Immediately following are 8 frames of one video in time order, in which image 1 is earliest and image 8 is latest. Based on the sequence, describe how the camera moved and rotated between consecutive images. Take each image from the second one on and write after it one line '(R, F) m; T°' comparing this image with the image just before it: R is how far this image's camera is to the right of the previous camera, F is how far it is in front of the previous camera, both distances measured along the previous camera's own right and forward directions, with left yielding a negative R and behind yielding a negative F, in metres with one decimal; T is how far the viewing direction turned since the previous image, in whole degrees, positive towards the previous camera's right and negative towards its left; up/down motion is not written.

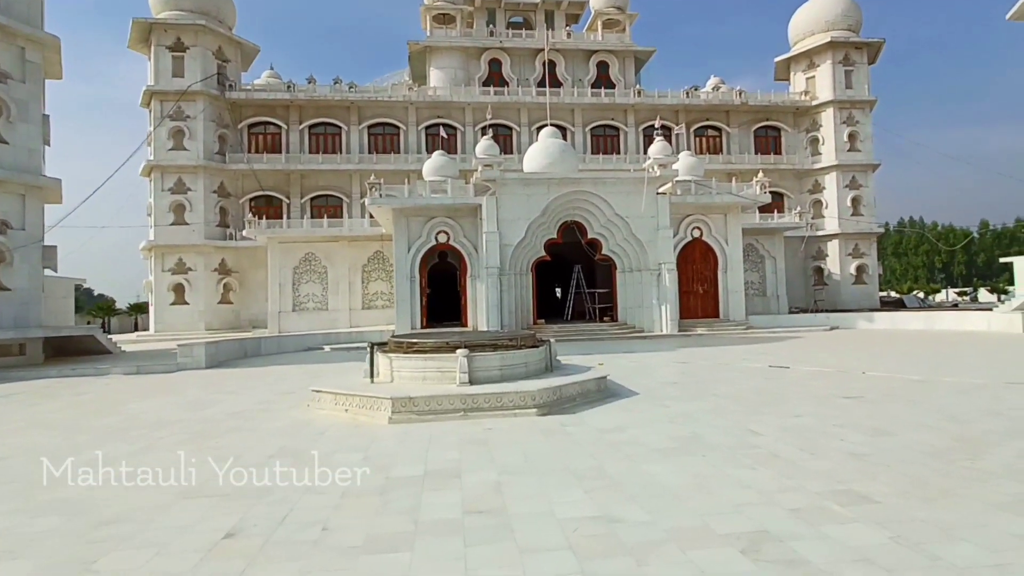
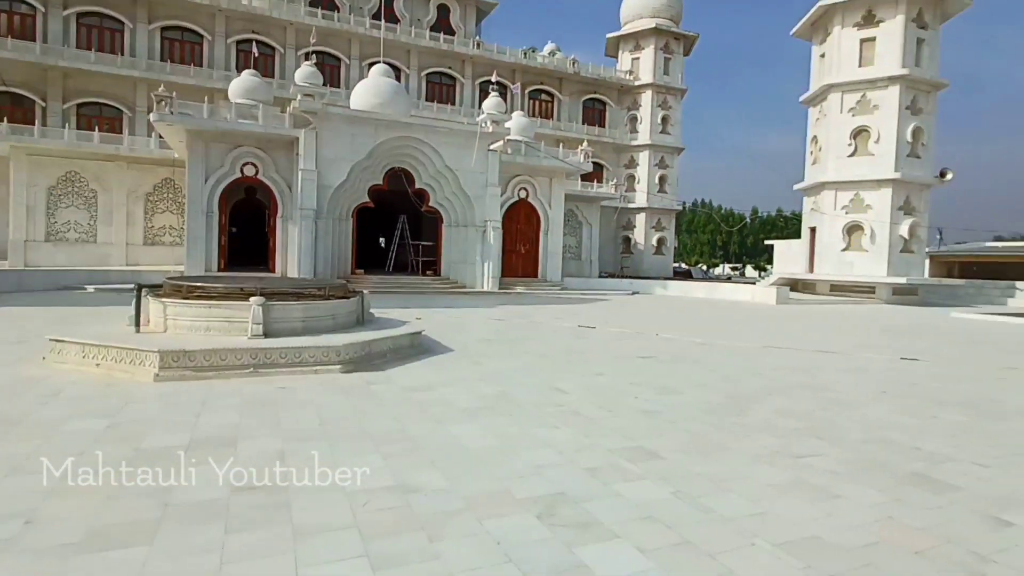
(+0.2, +0.4) m; +17°
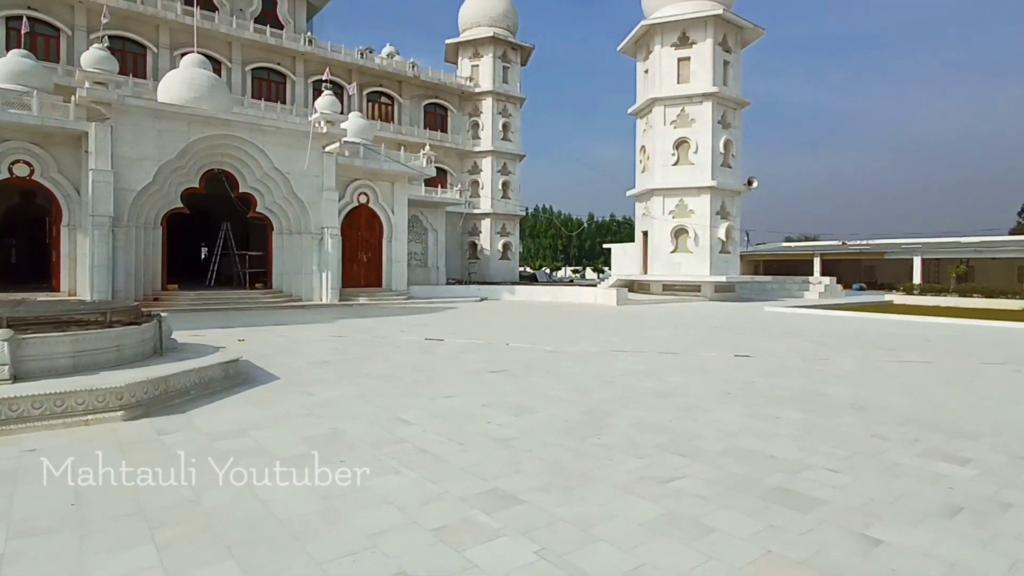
(+0.1, +0.6) m; +15°
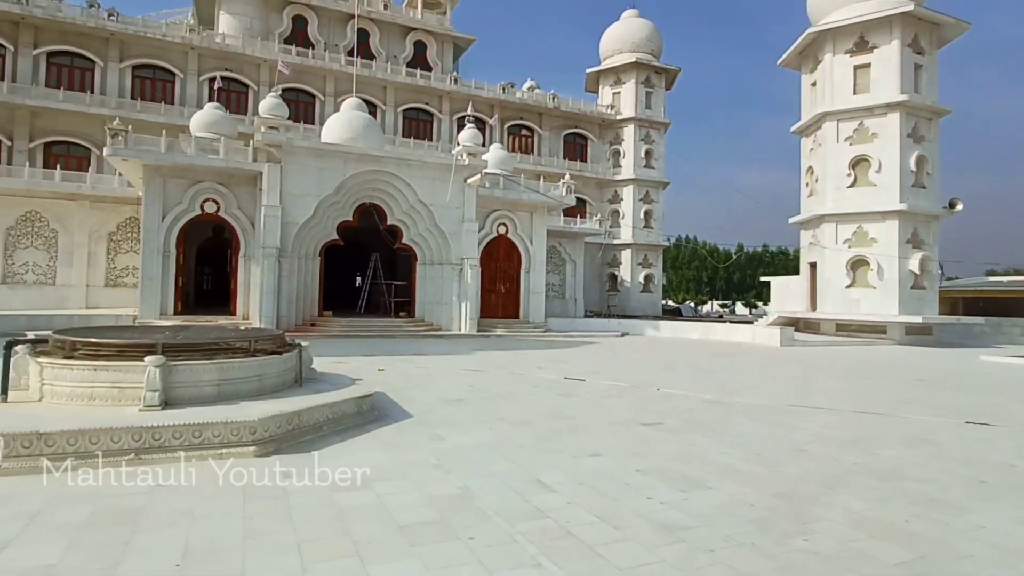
(-0.2, +0.7) m; -13°
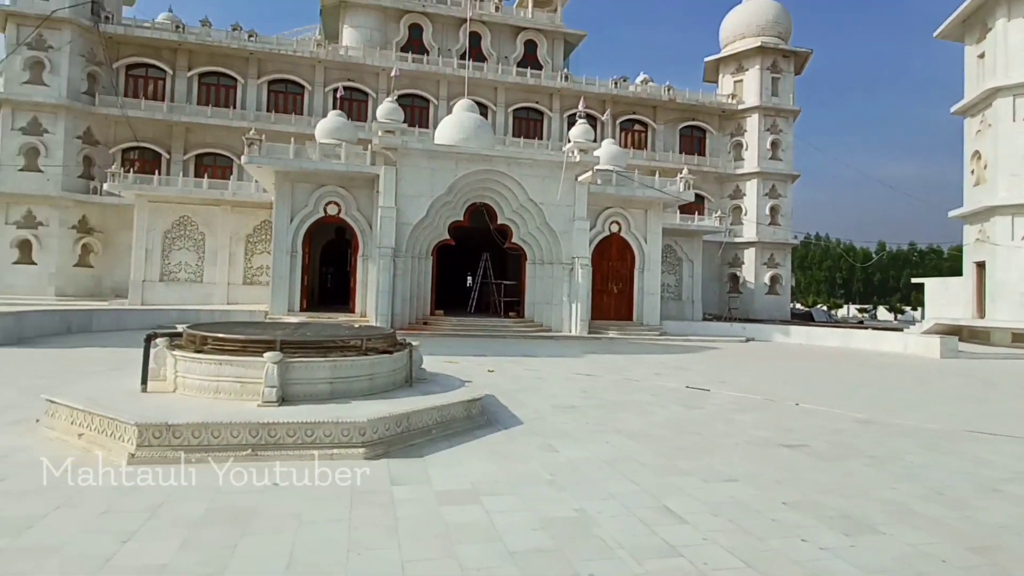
(-0.1, +0.4) m; -11°
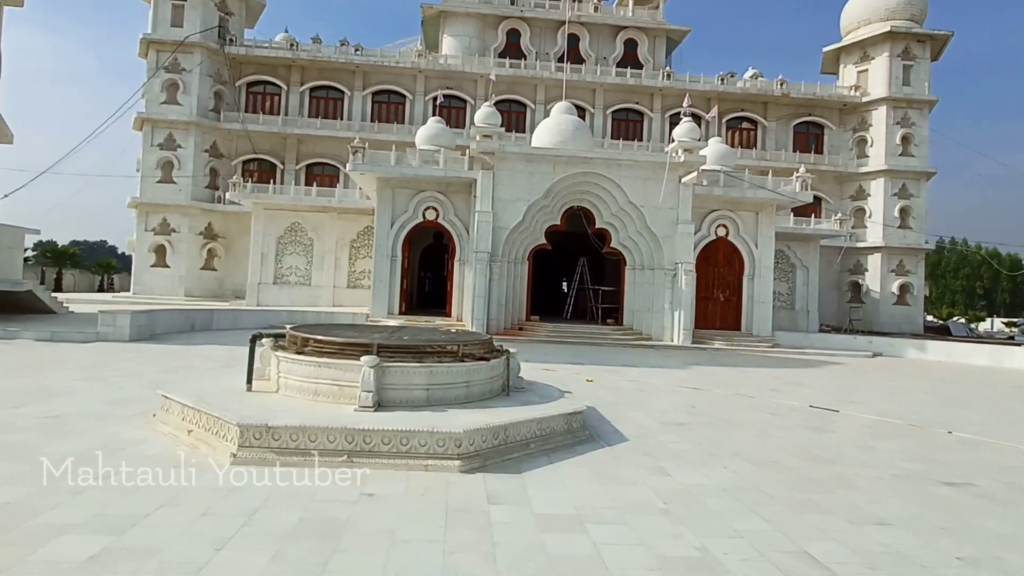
(-0.1, +0.4) m; -9°
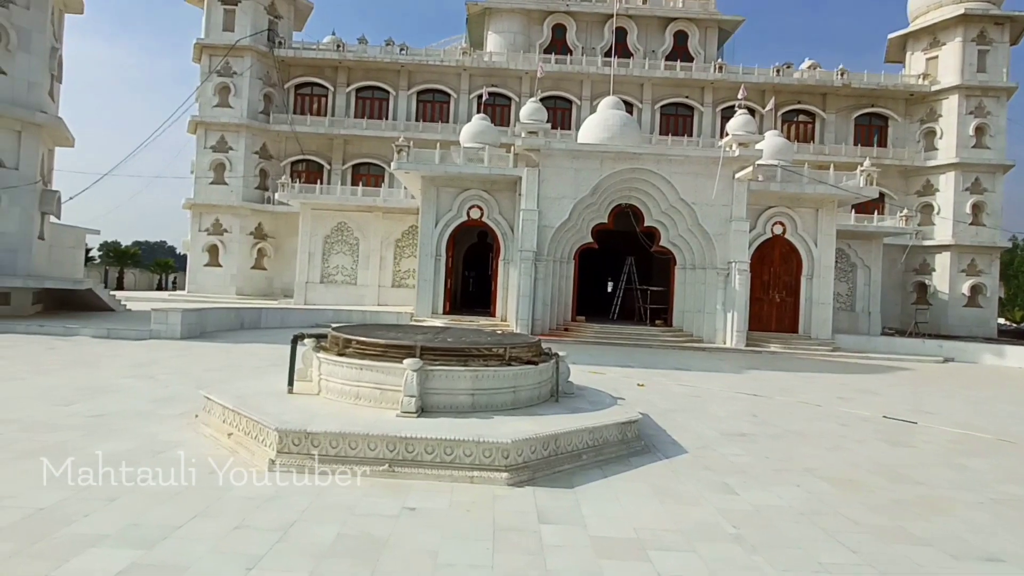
(-0.1, +0.3) m; -4°
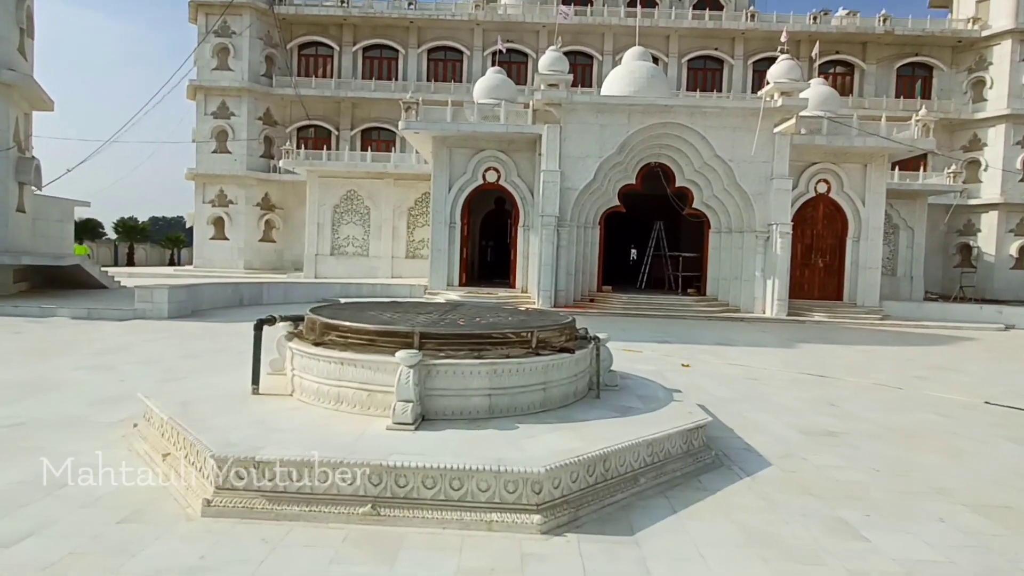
(-0.1, +1.2) m; -2°
